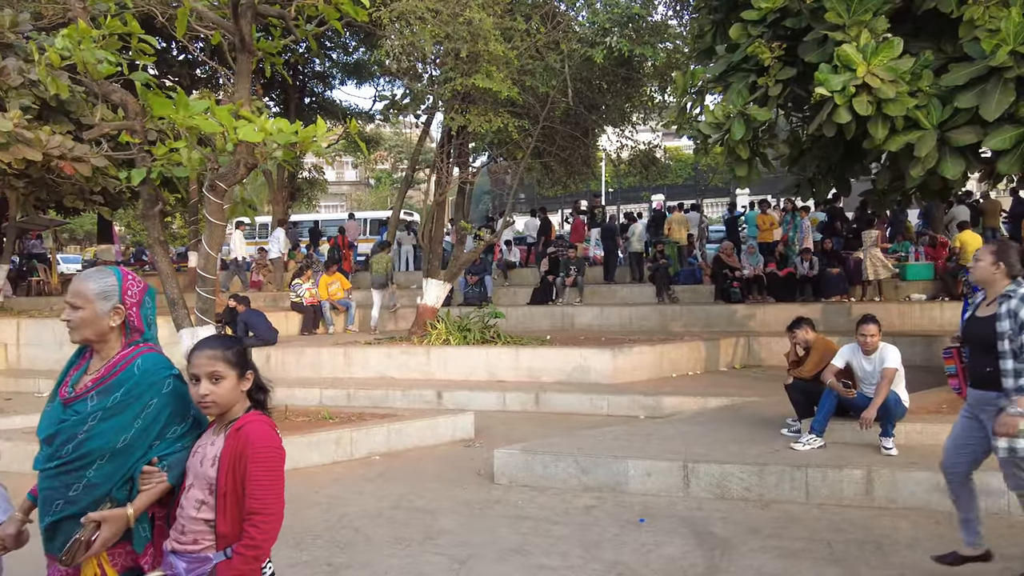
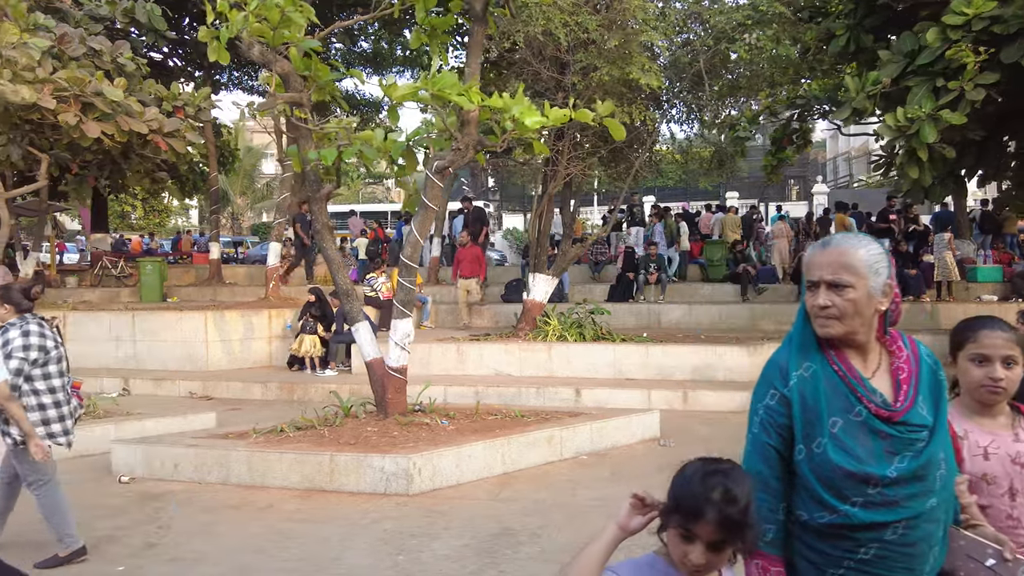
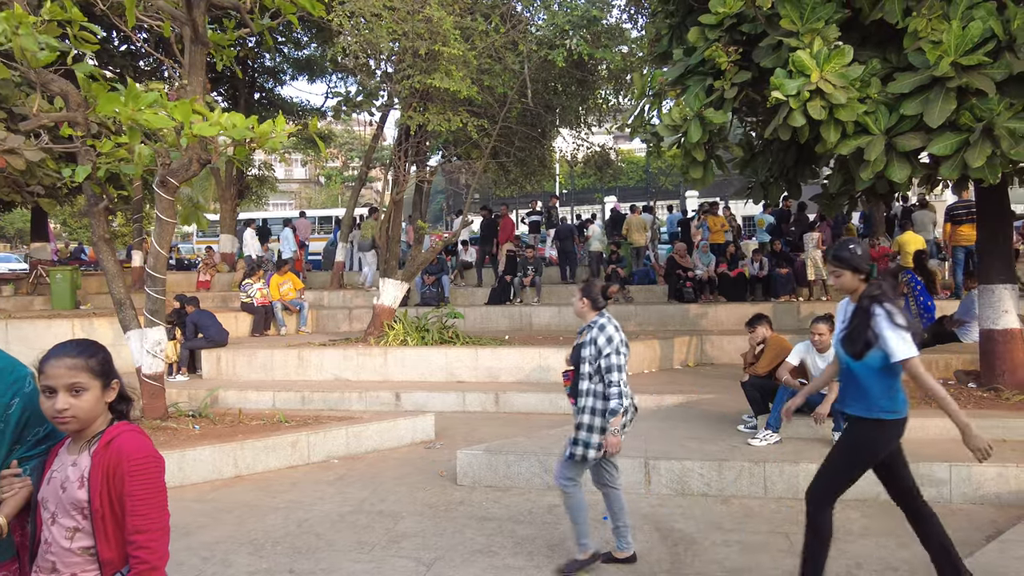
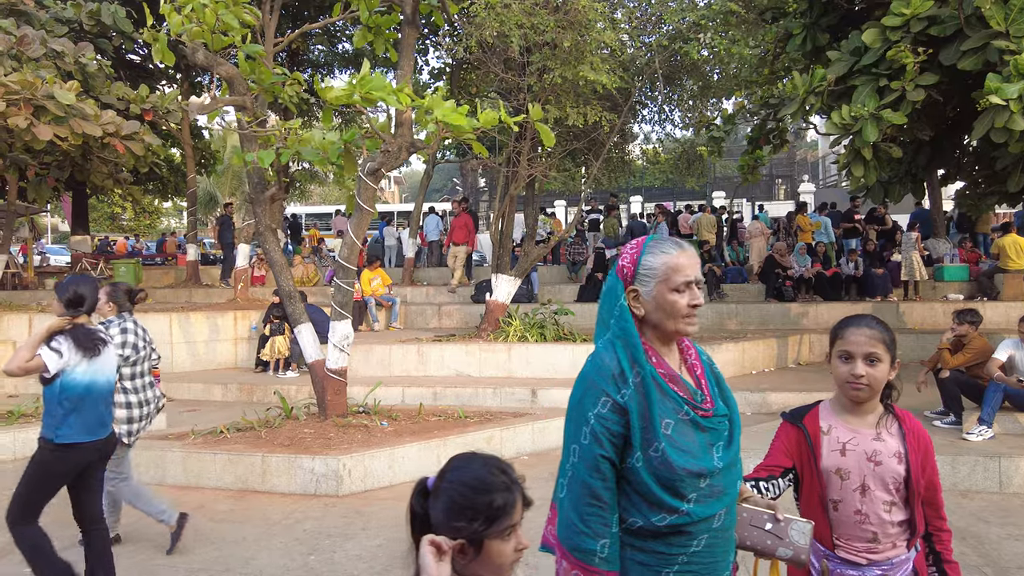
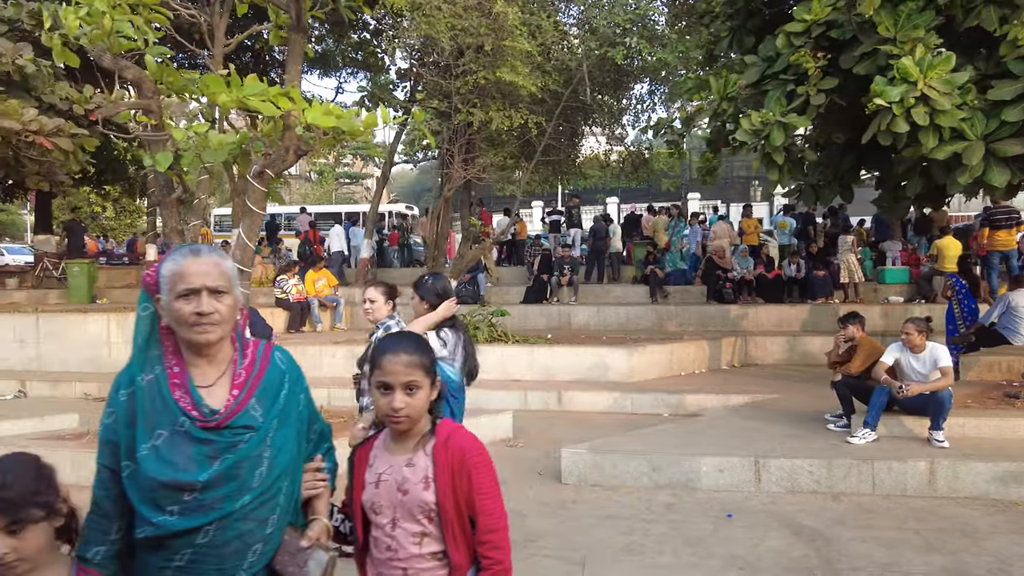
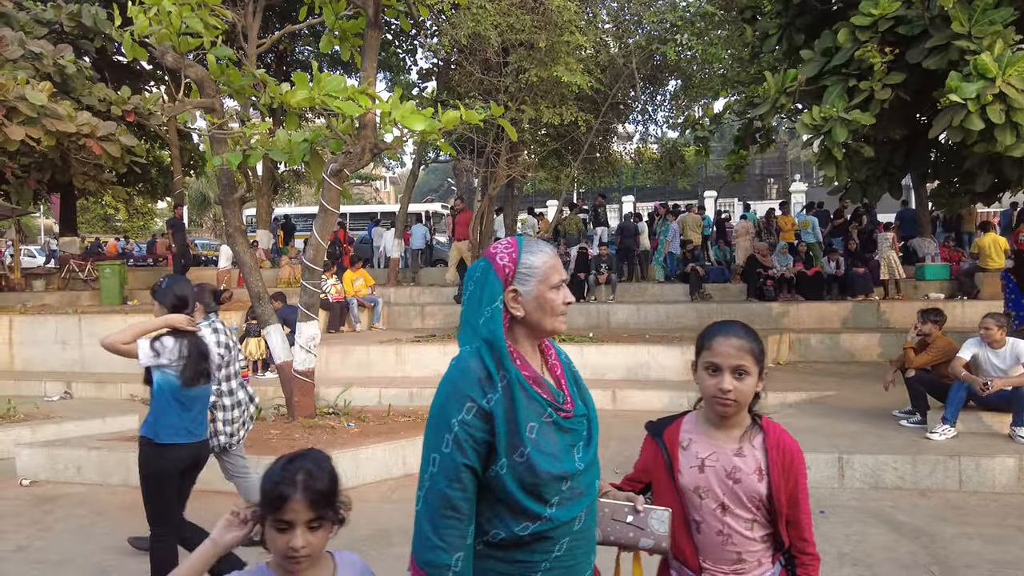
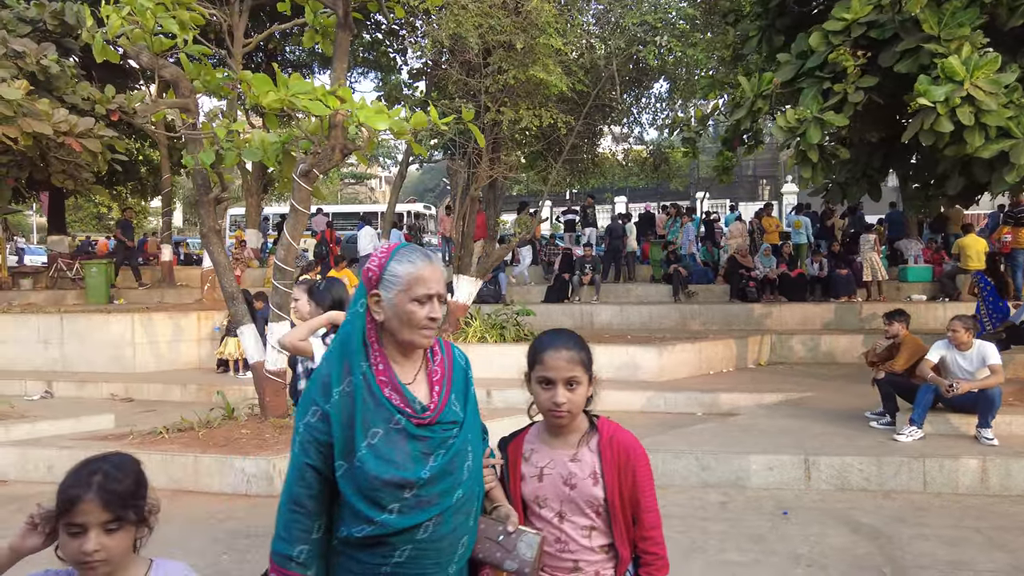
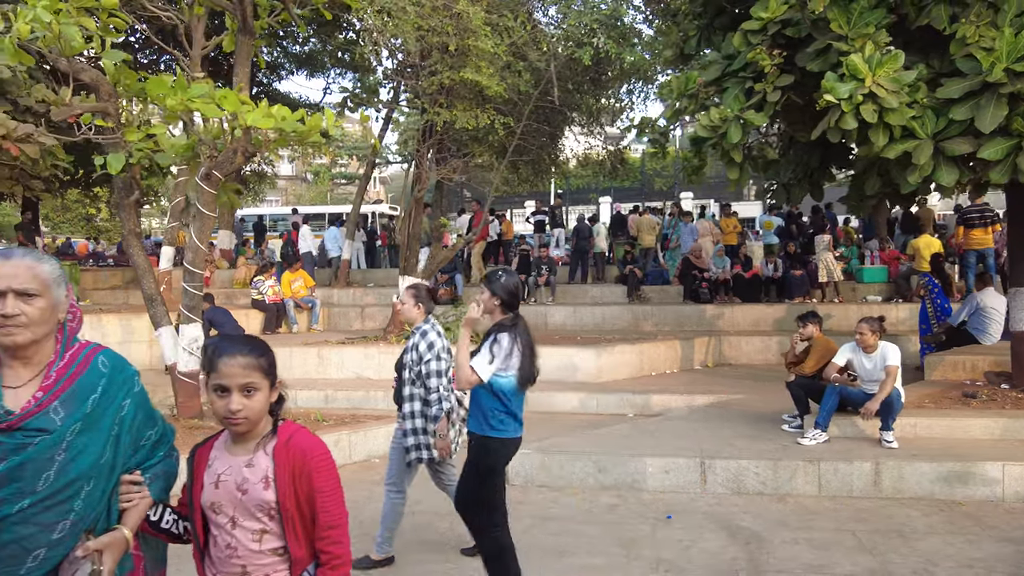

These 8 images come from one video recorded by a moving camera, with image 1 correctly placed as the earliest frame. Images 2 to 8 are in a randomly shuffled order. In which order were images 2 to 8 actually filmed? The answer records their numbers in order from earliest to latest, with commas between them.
3, 8, 5, 7, 6, 4, 2
